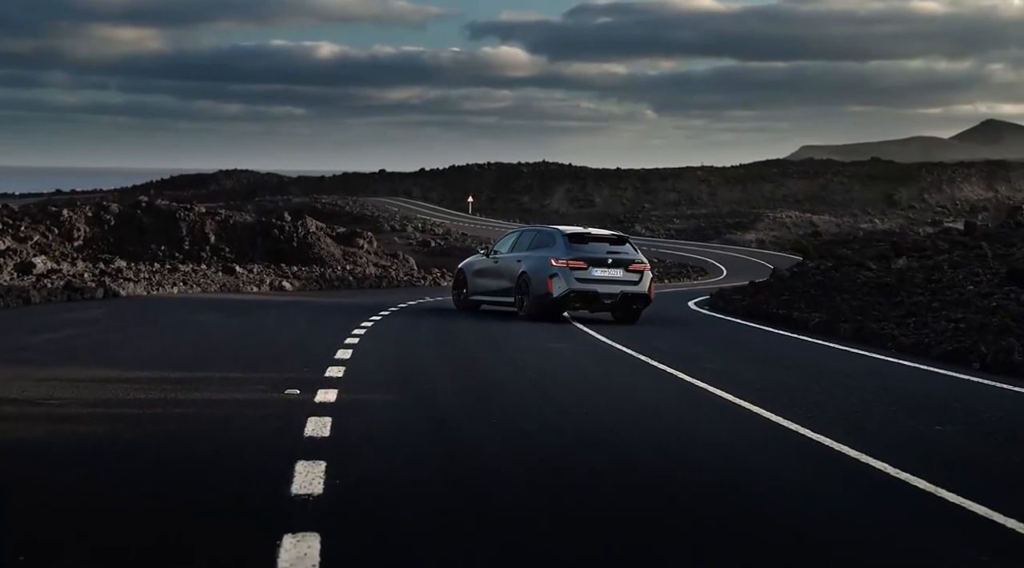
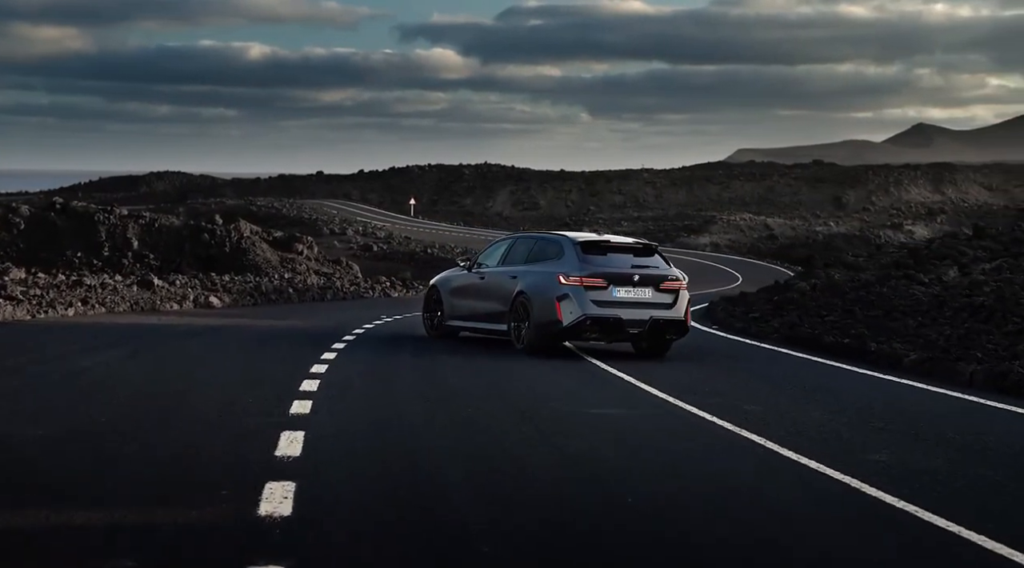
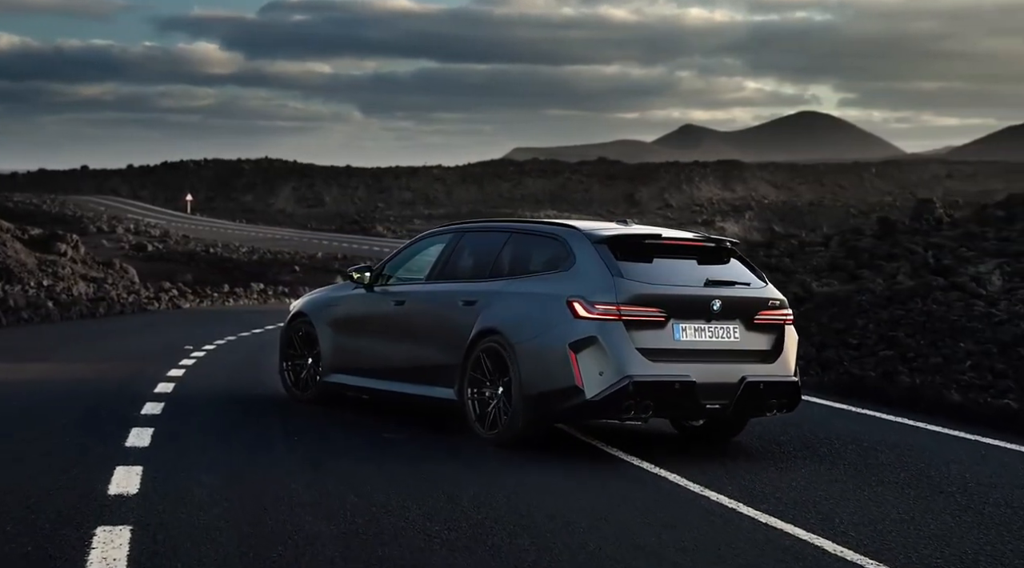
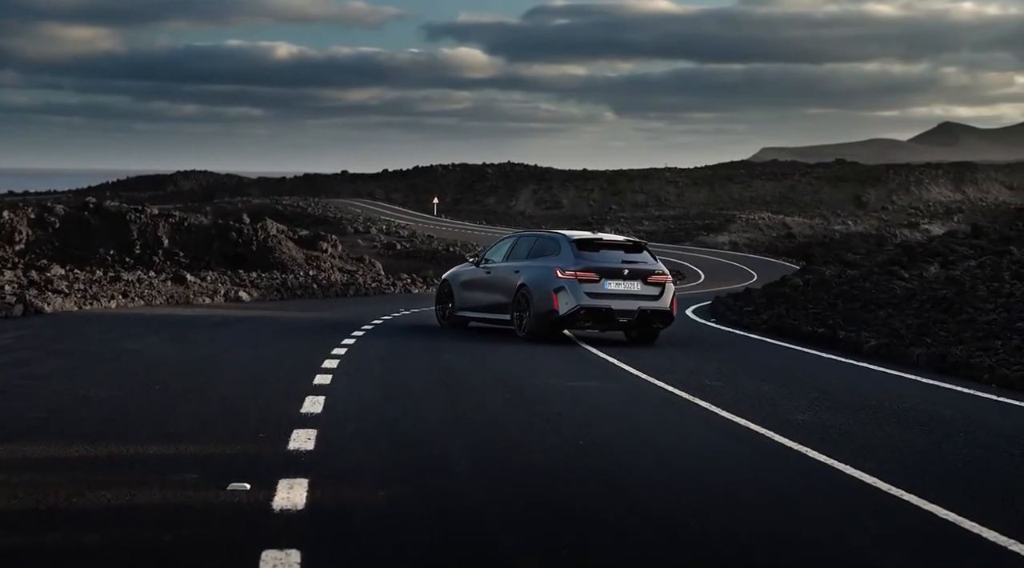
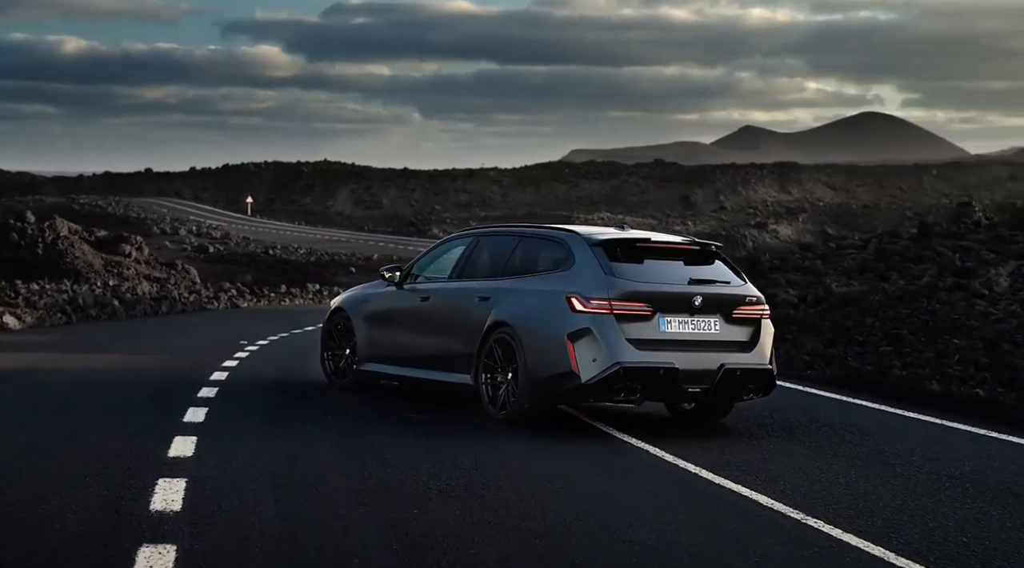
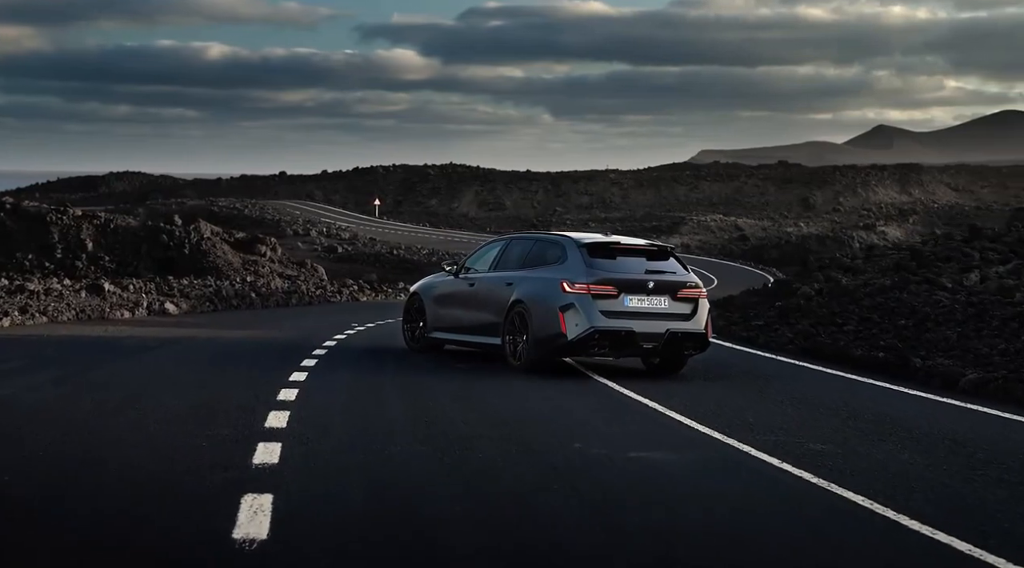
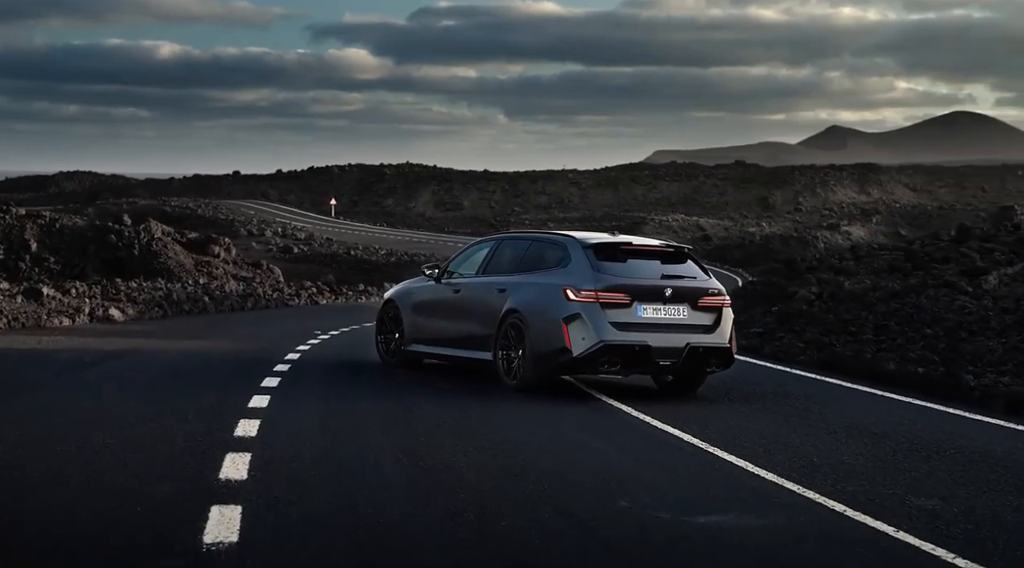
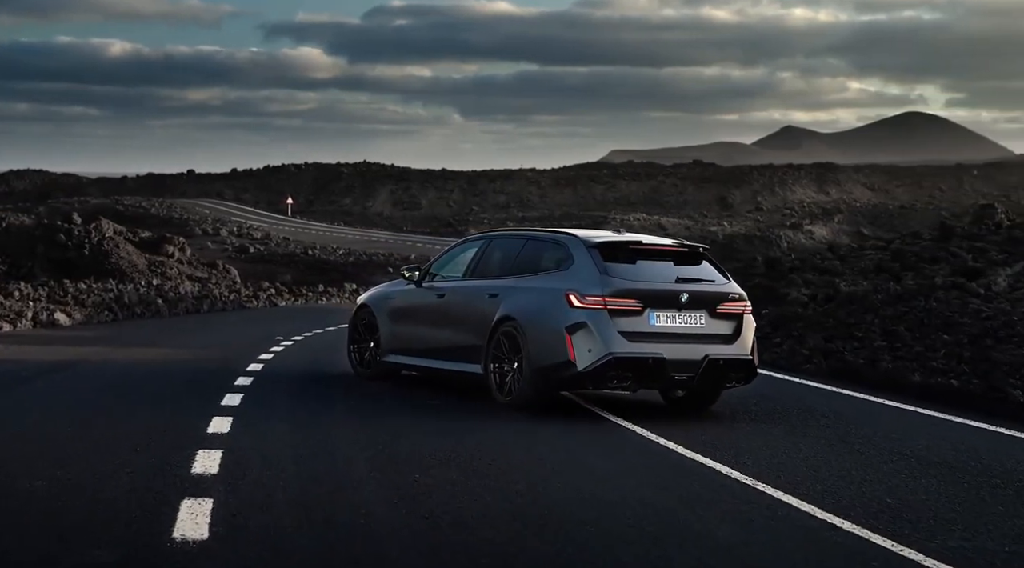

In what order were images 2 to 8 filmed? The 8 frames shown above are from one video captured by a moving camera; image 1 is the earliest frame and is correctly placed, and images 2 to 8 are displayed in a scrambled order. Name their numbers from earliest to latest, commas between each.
4, 2, 6, 7, 8, 5, 3
